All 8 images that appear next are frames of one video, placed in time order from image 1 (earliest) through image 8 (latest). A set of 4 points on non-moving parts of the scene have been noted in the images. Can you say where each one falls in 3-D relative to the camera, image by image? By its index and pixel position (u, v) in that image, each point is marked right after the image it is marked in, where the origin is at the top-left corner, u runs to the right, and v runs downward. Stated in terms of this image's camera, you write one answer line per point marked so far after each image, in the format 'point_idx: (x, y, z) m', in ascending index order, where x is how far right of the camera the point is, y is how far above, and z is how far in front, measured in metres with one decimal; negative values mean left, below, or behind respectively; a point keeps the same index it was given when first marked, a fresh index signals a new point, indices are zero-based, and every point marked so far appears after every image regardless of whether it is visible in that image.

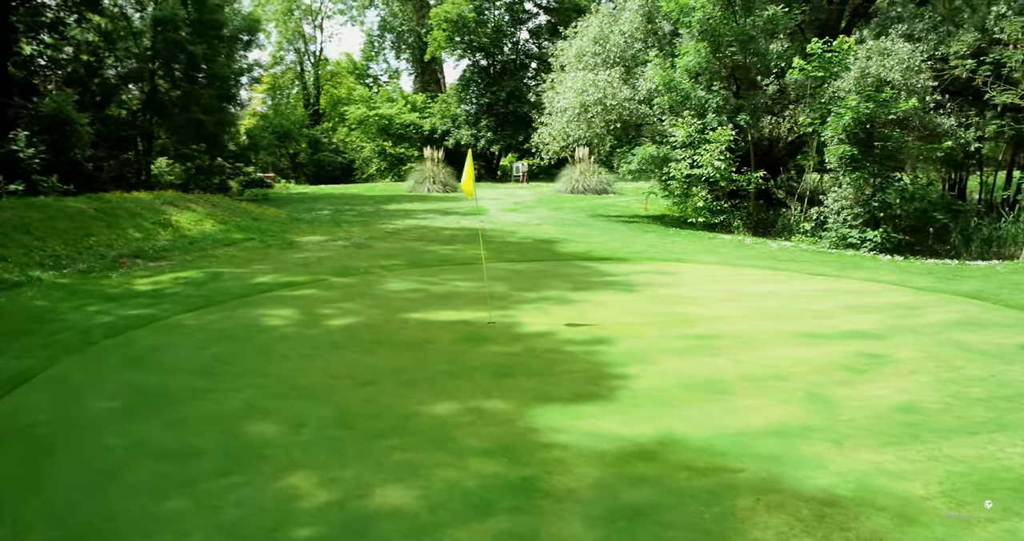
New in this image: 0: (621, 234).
0: (+1.8, +0.6, +12.3) m
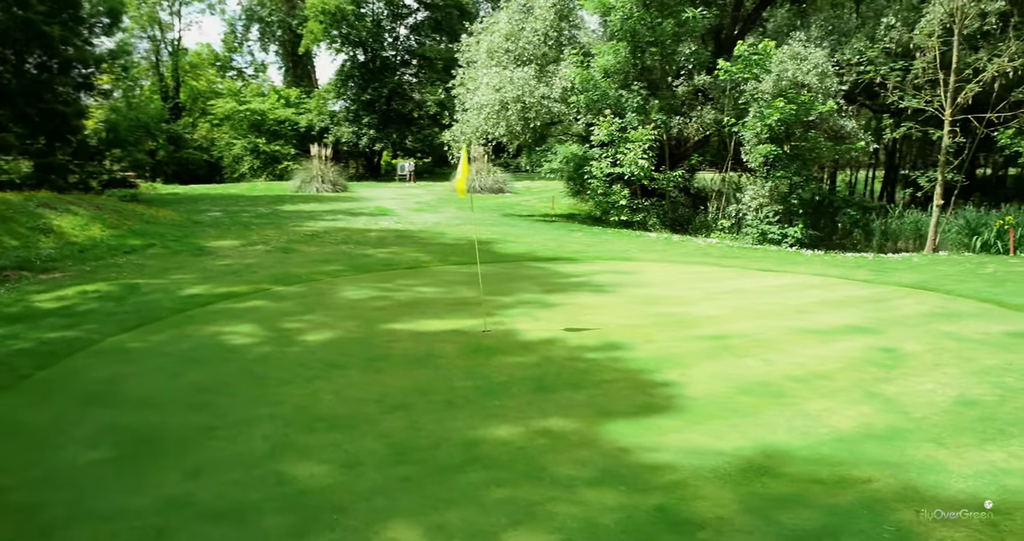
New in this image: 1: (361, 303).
0: (+0.6, +0.6, +12.1) m
1: (-1.4, -0.3, +6.8) m
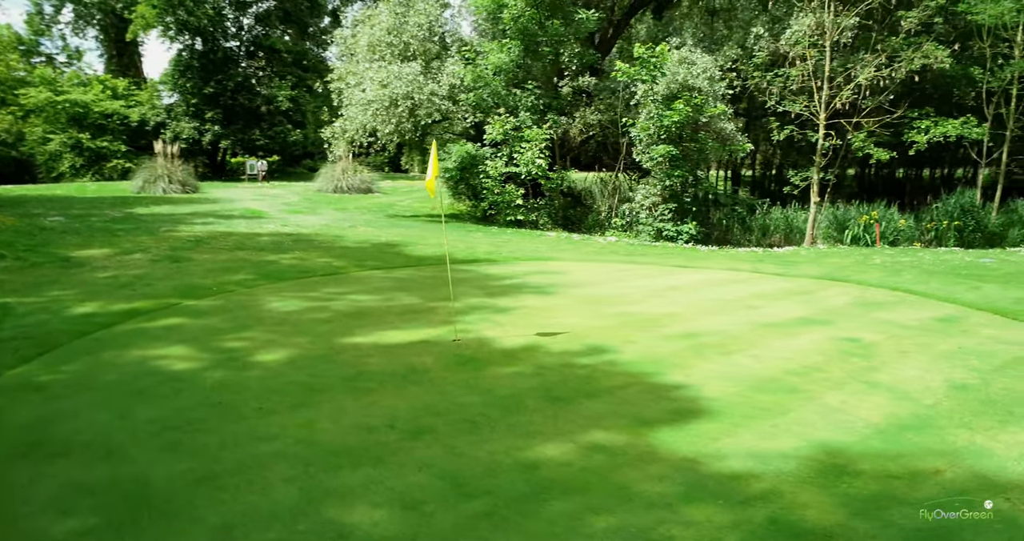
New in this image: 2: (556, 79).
0: (-1.0, +0.6, +11.8) m
1: (-1.8, -0.4, +6.2) m
2: (+0.9, +3.8, +14.1) m
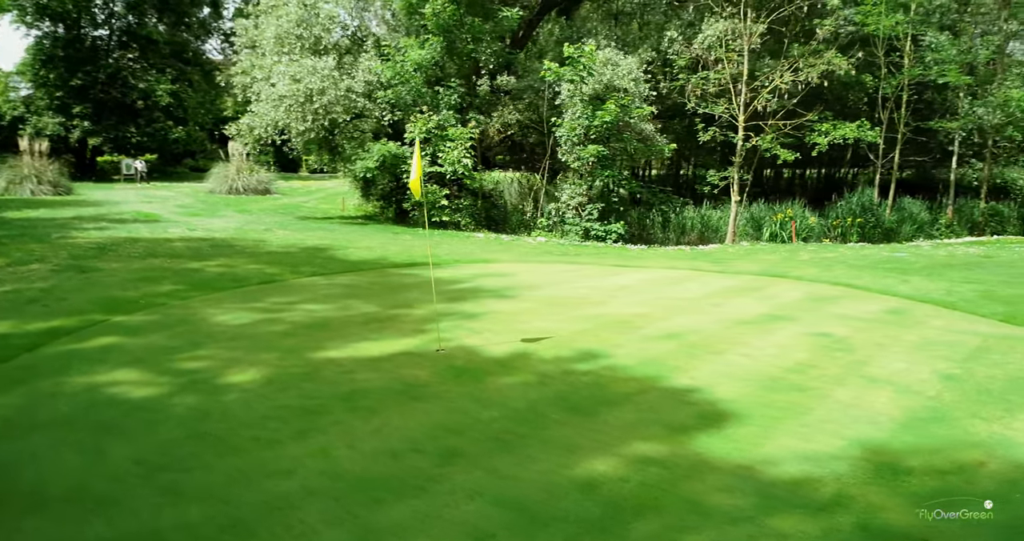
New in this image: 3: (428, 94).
0: (-2.2, +0.5, +11.3) m
1: (-2.0, -0.4, +5.6) m
2: (-0.7, +3.7, +13.9) m
3: (-1.6, +3.3, +13.3) m
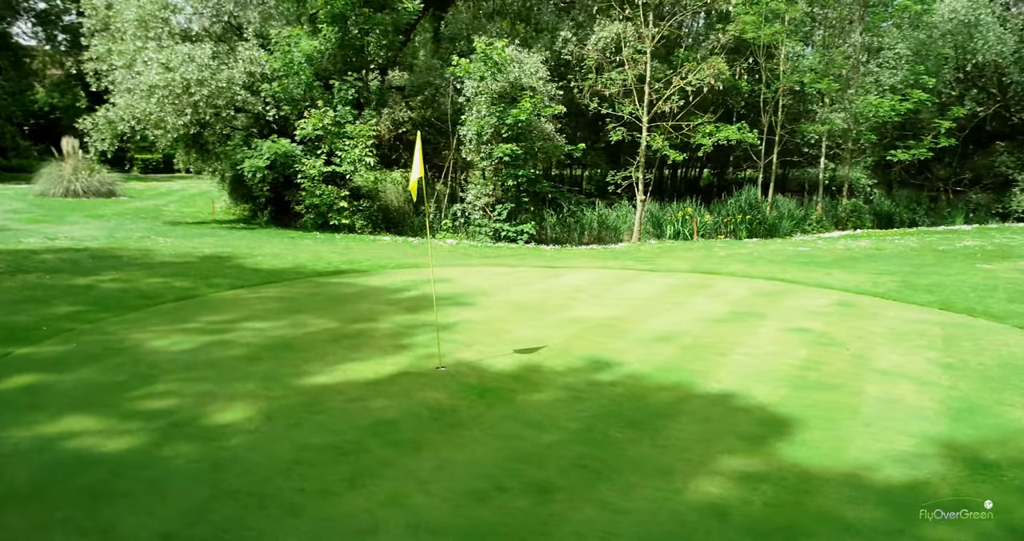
0: (-3.4, +0.4, +10.3) m
1: (-2.1, -0.6, +4.8) m
2: (-2.7, +3.6, +13.1) m
3: (-3.4, +3.2, +12.4) m
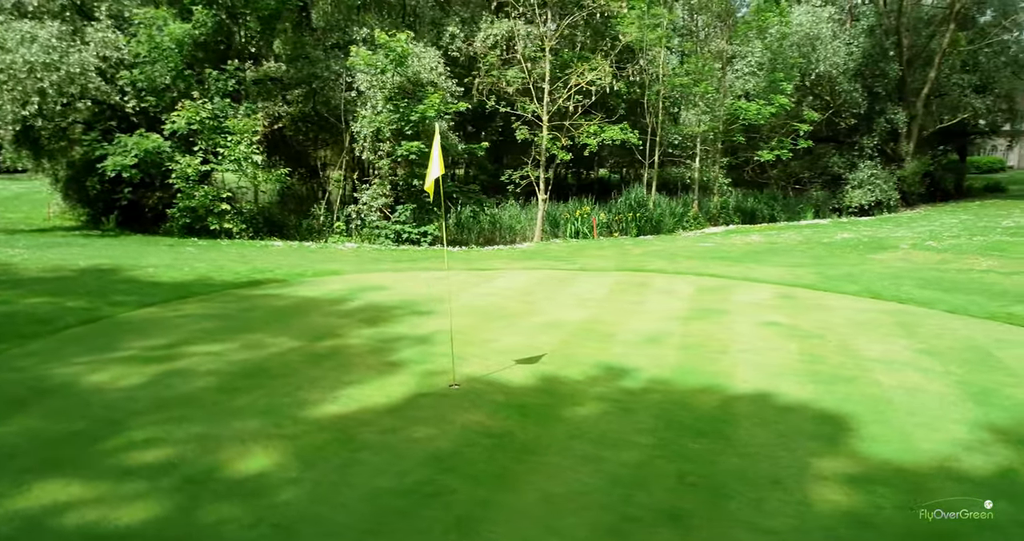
0: (-4.5, +0.2, +9.1) m
1: (-1.9, -0.6, +4.0) m
2: (-4.5, +3.5, +12.0) m
3: (-5.0, +3.0, +11.1) m
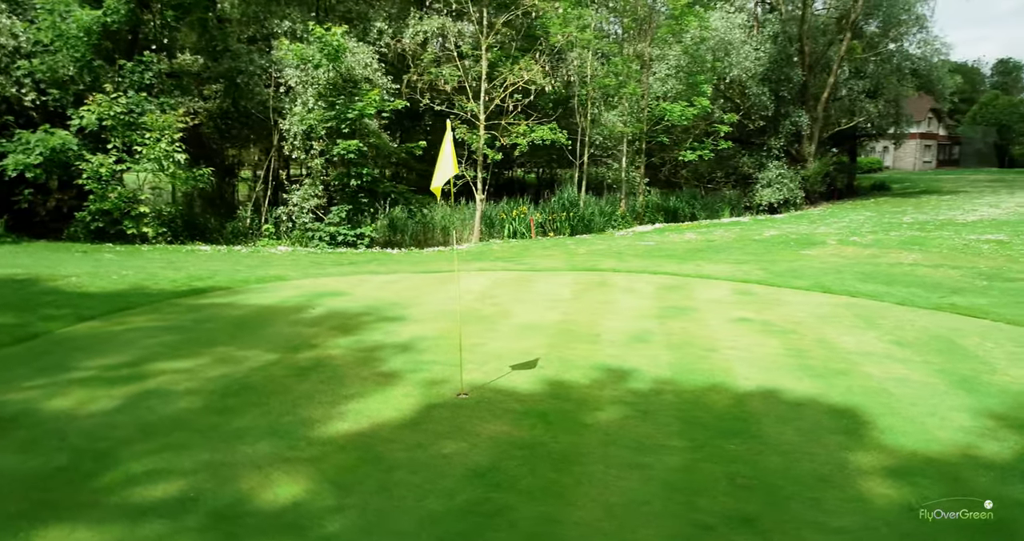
0: (-5.1, +0.1, +8.2) m
1: (-1.8, -0.7, +3.6) m
2: (-5.6, +3.4, +11.1) m
3: (-5.9, +2.9, +10.2) m
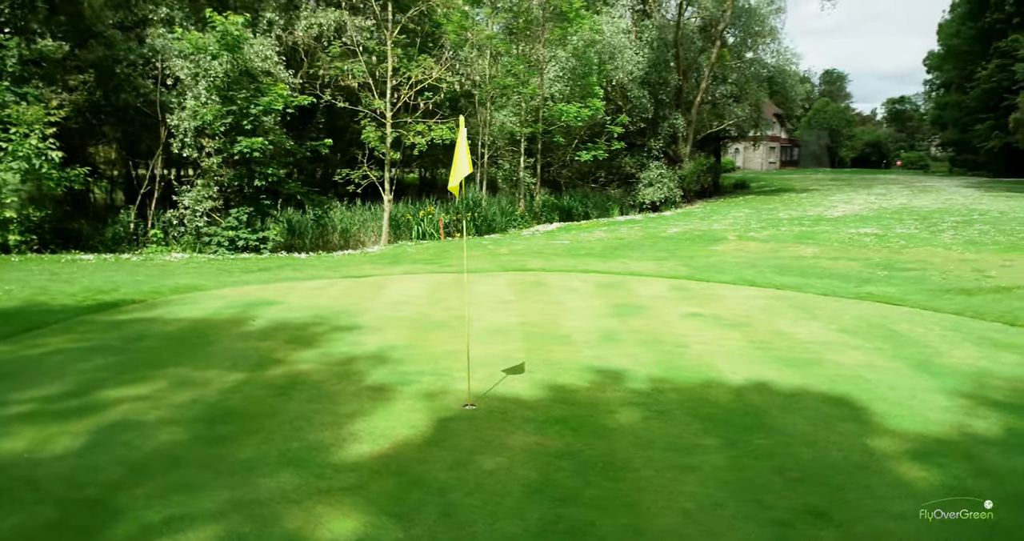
0: (-5.8, 0.0, +7.1) m
1: (-1.7, -0.8, +3.1) m
2: (-6.9, +3.2, +9.8) m
3: (-7.0, +2.7, +8.8) m
